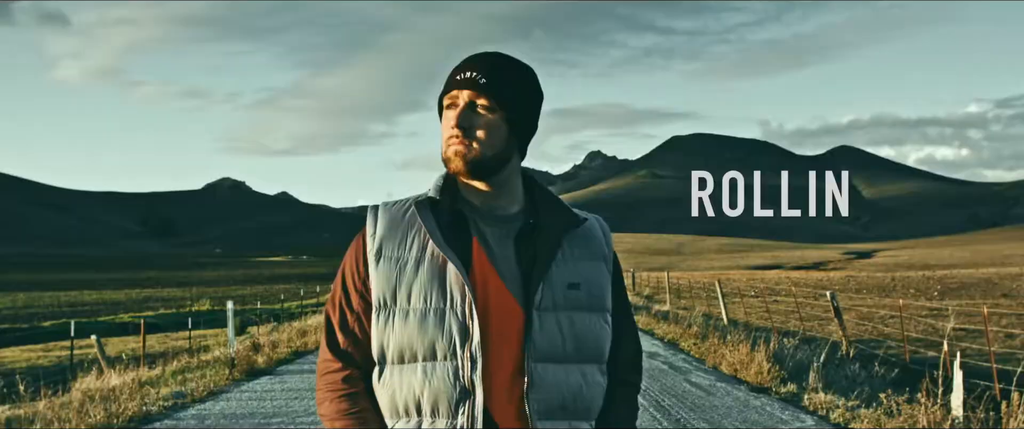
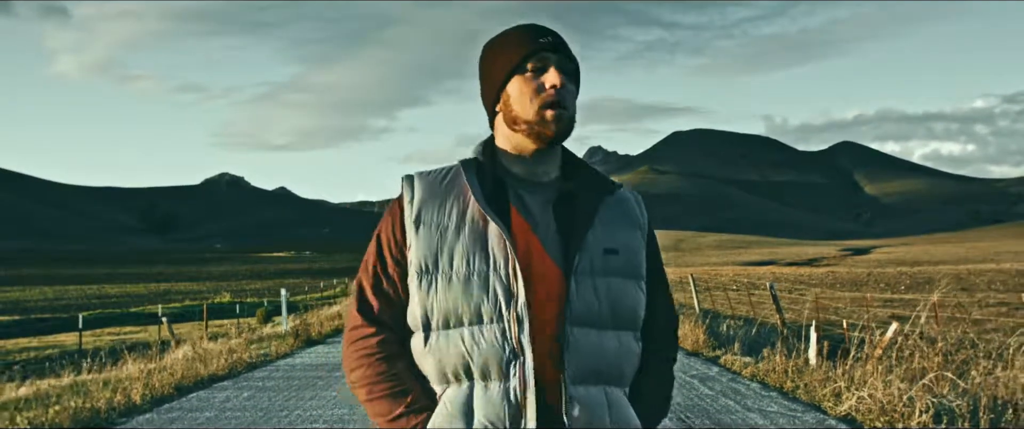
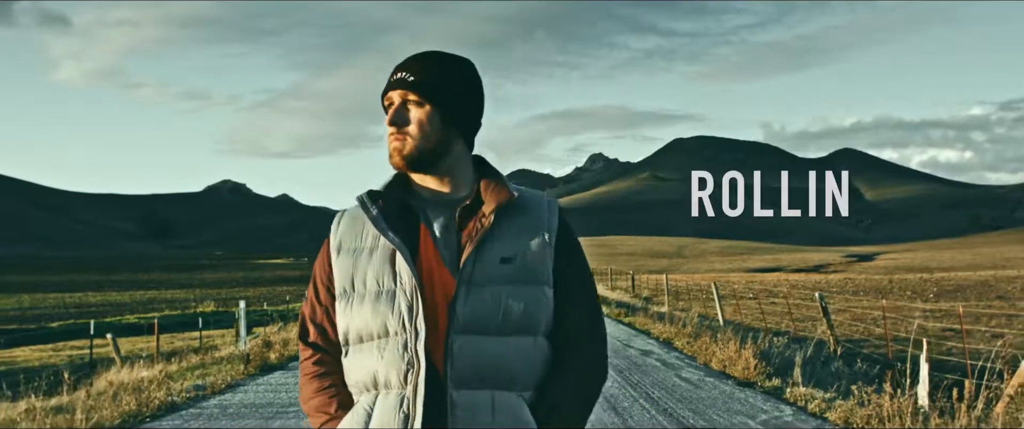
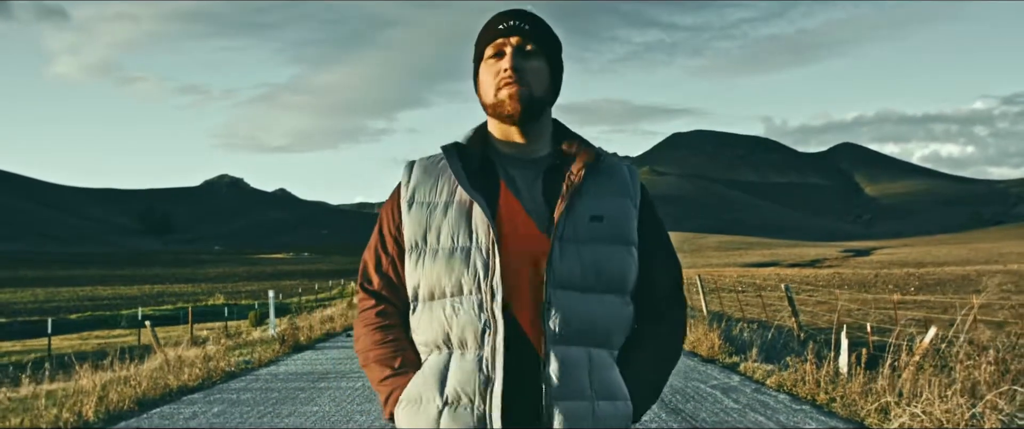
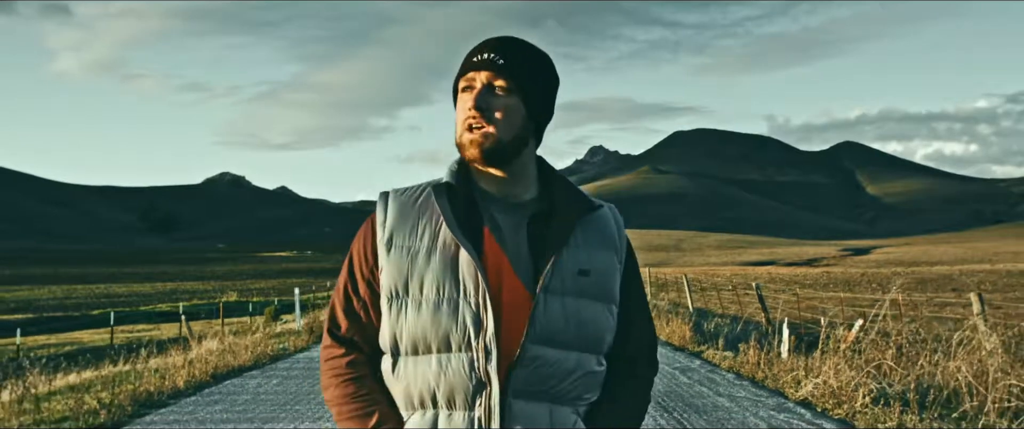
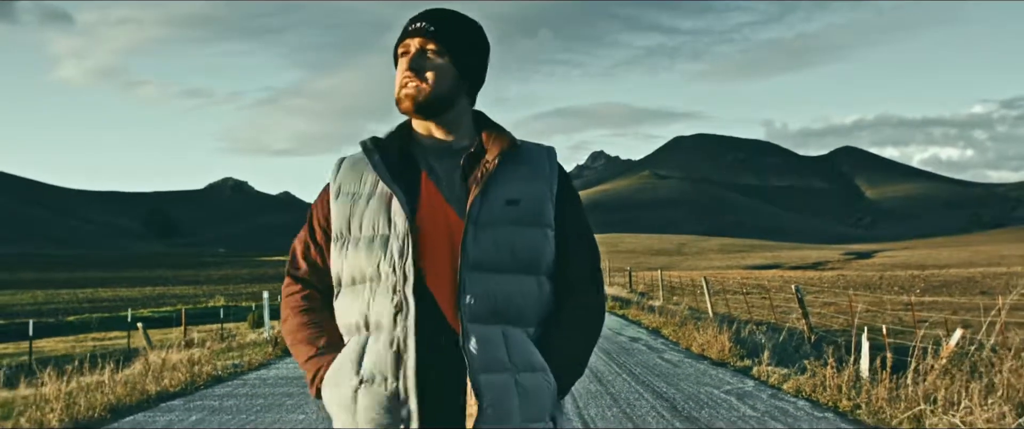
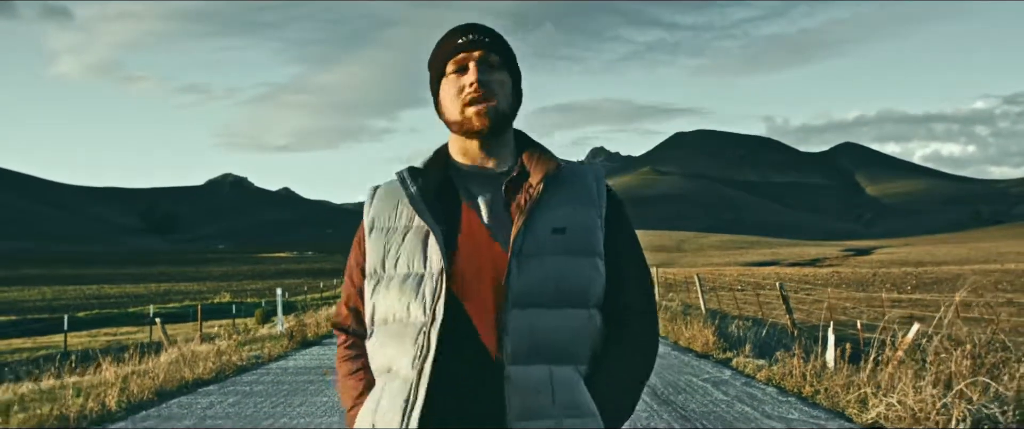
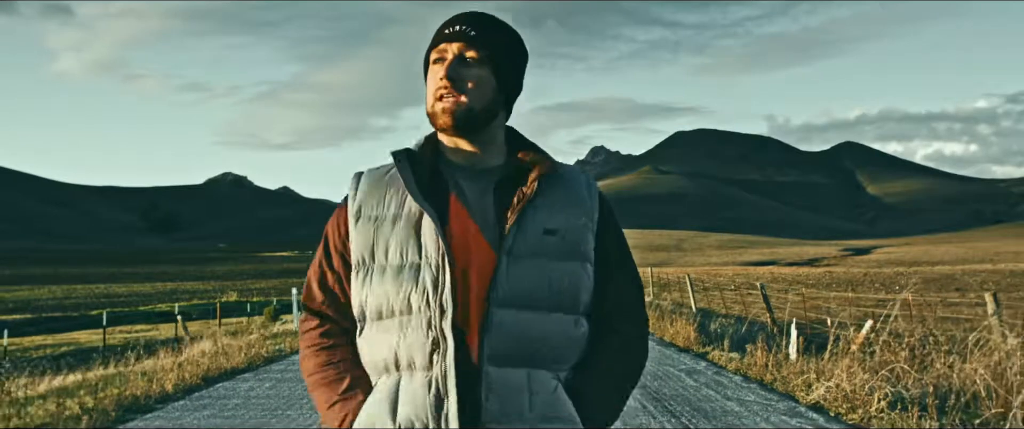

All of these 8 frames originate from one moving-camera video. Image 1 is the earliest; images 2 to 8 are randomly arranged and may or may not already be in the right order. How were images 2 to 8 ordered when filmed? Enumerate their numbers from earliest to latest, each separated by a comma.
3, 6, 4, 7, 2, 8, 5
